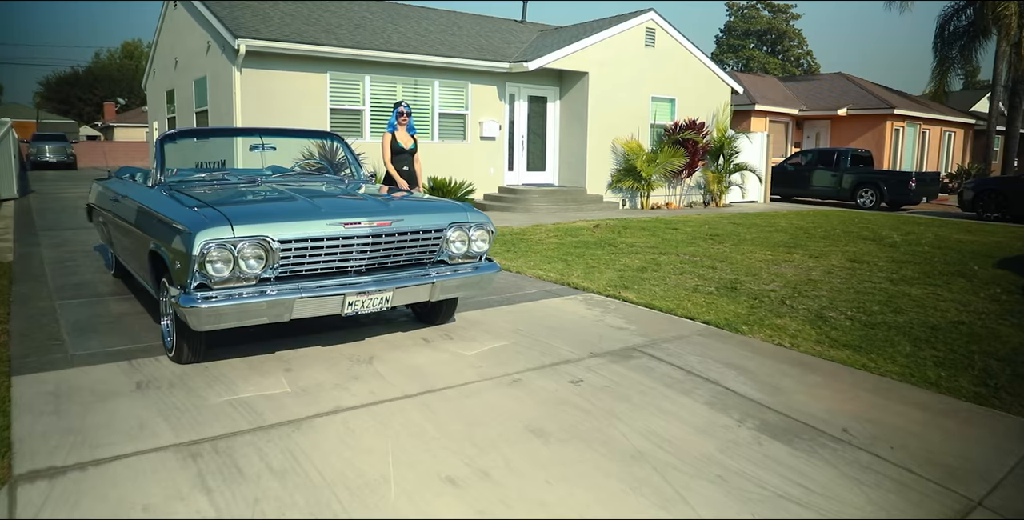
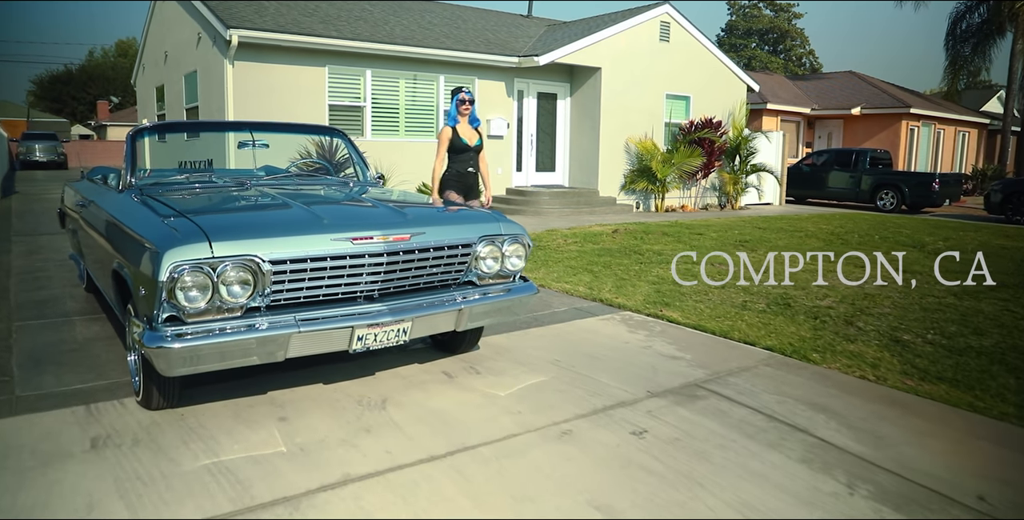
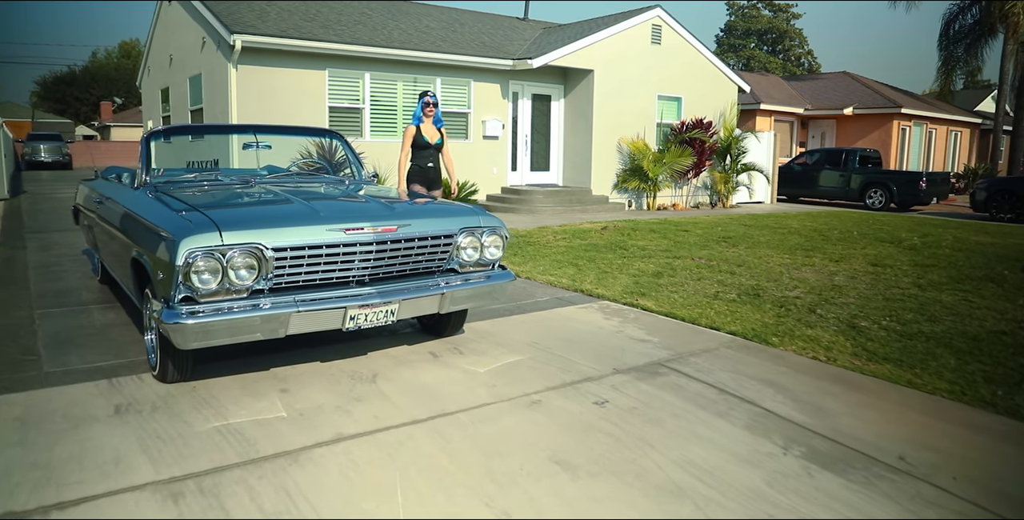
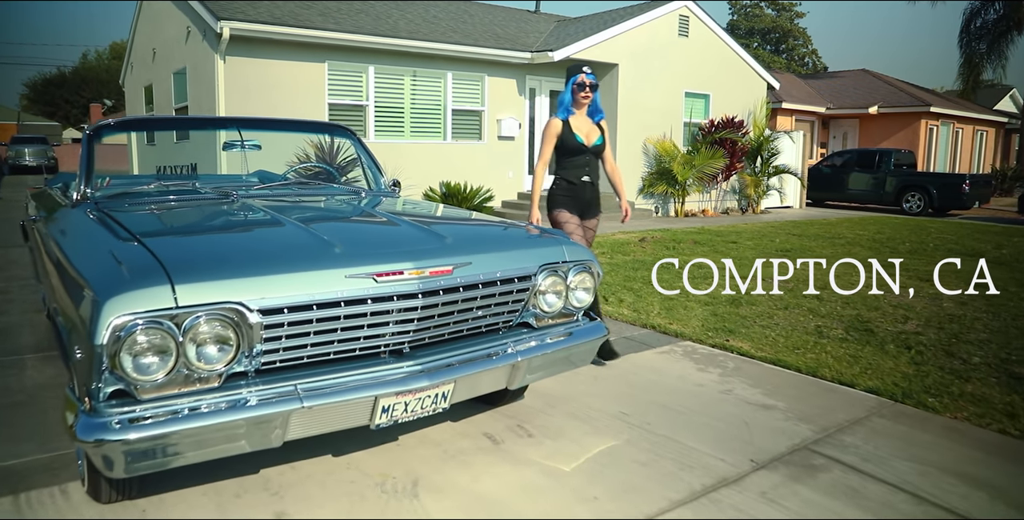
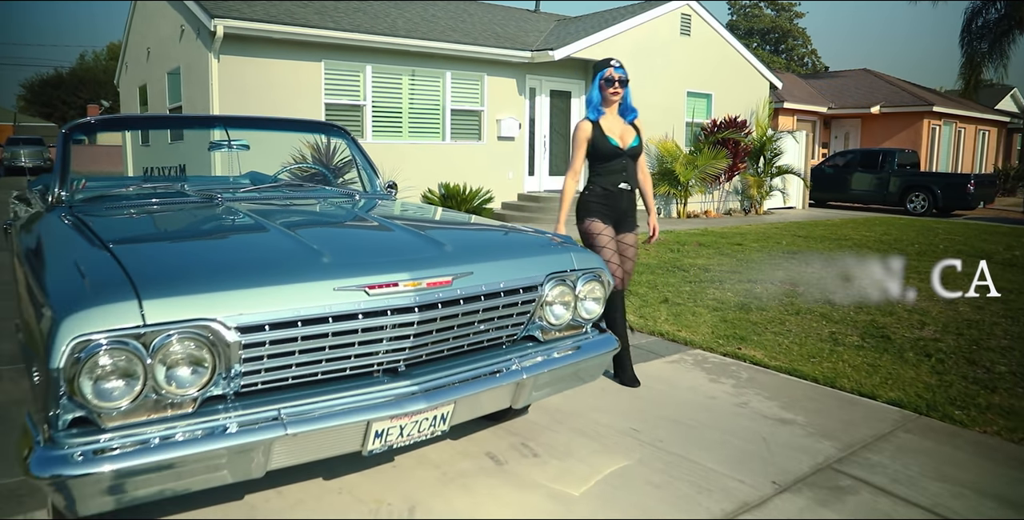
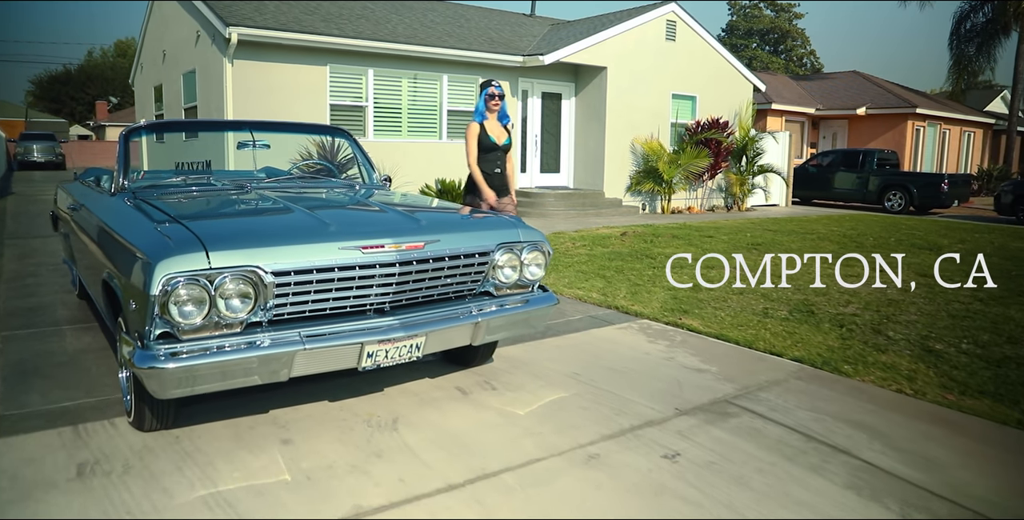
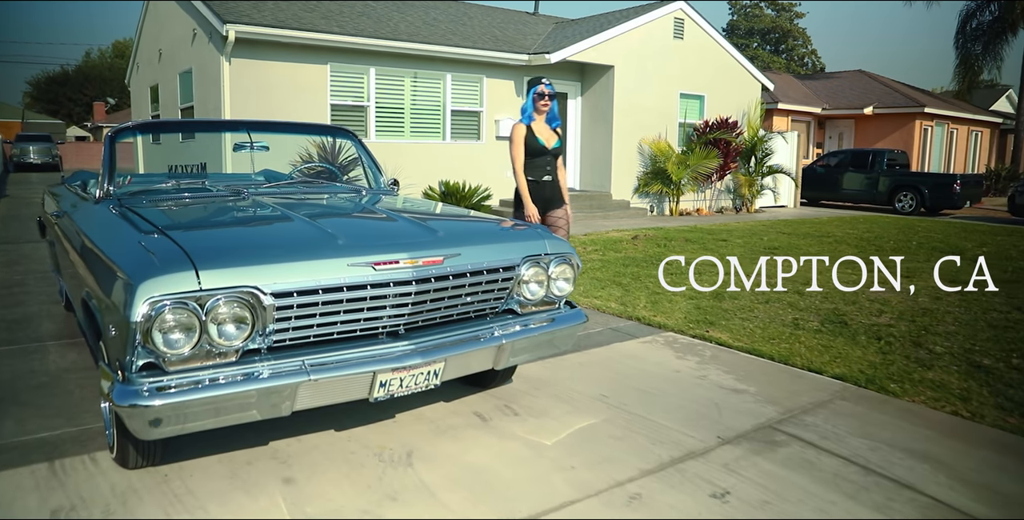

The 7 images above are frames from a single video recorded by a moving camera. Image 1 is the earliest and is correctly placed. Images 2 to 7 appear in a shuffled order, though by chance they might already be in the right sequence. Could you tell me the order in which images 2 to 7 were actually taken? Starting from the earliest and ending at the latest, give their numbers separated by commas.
3, 2, 6, 7, 4, 5
